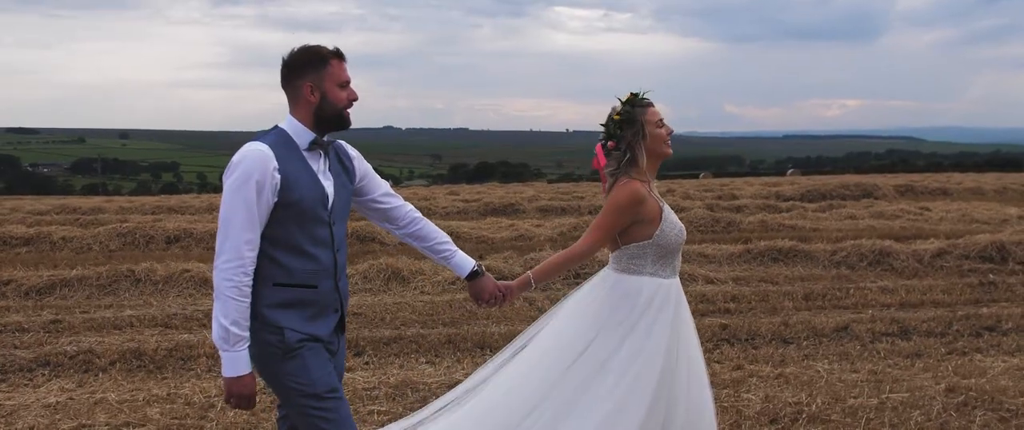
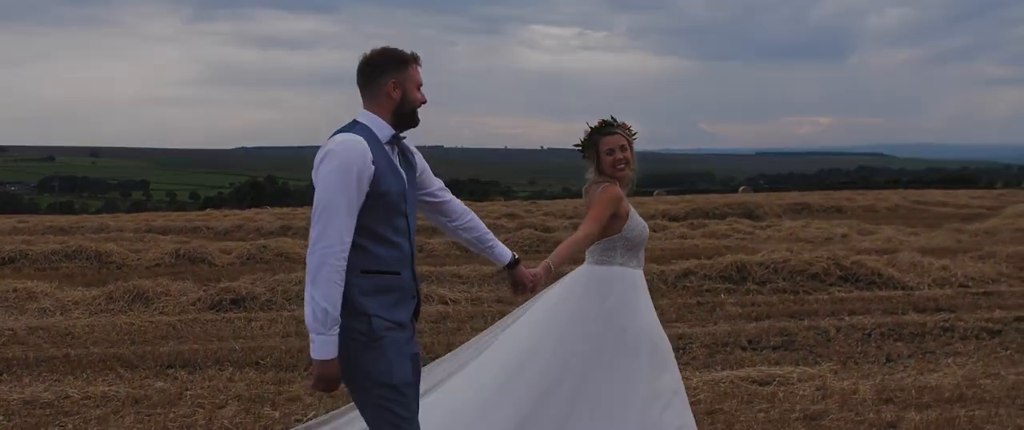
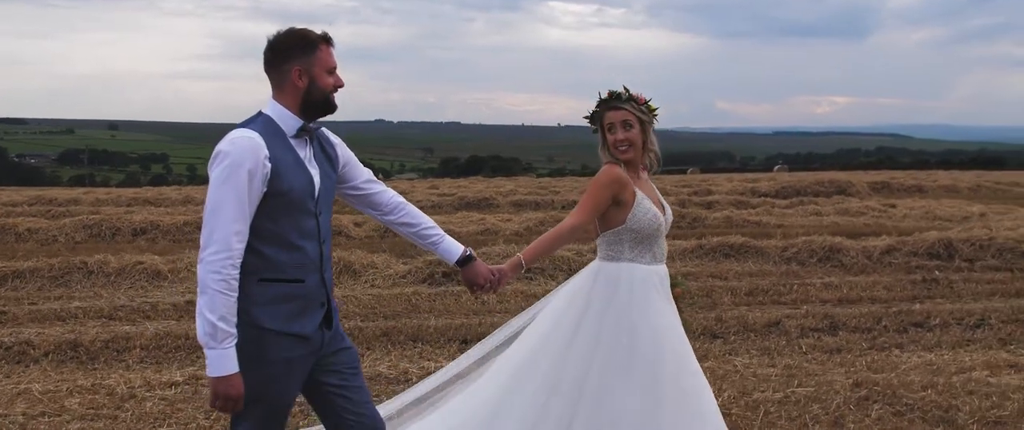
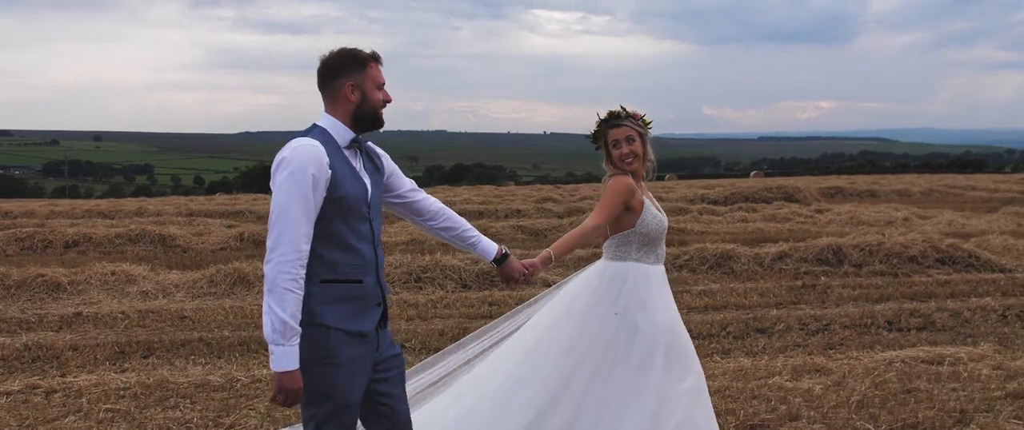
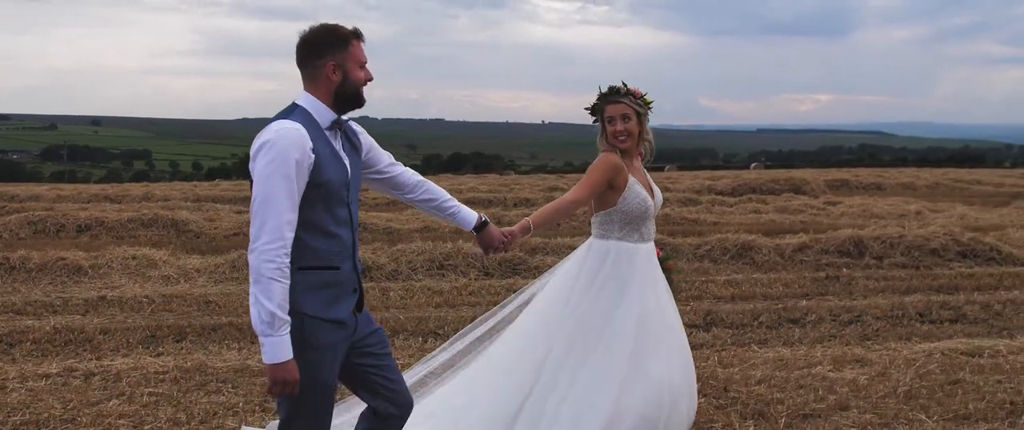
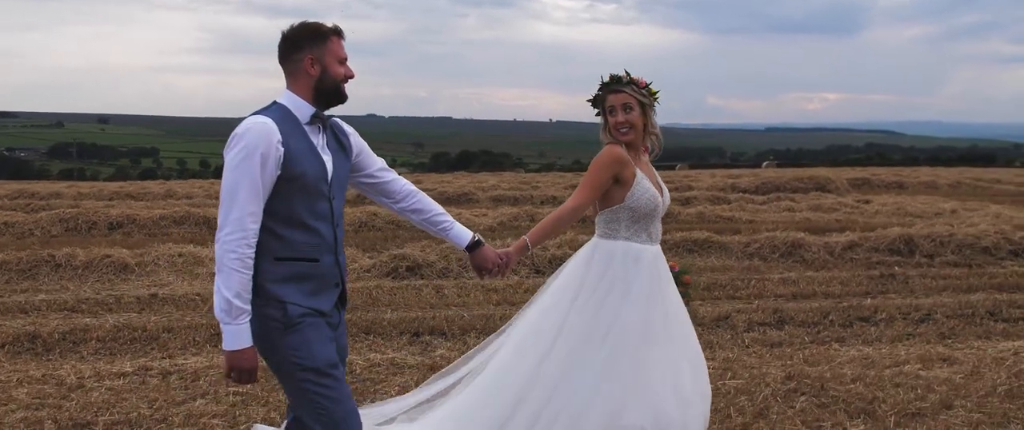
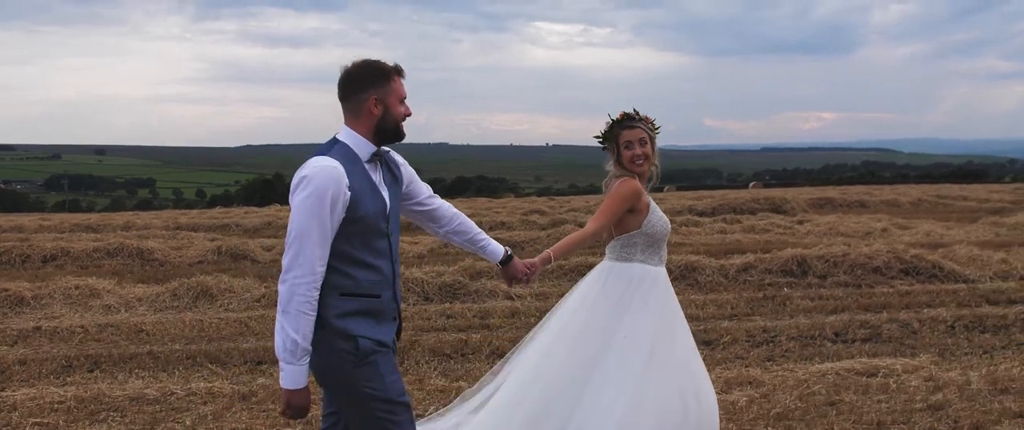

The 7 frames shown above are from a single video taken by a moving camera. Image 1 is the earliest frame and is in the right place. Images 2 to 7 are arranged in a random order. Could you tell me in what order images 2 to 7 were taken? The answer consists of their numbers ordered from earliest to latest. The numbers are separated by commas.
3, 6, 5, 4, 7, 2
